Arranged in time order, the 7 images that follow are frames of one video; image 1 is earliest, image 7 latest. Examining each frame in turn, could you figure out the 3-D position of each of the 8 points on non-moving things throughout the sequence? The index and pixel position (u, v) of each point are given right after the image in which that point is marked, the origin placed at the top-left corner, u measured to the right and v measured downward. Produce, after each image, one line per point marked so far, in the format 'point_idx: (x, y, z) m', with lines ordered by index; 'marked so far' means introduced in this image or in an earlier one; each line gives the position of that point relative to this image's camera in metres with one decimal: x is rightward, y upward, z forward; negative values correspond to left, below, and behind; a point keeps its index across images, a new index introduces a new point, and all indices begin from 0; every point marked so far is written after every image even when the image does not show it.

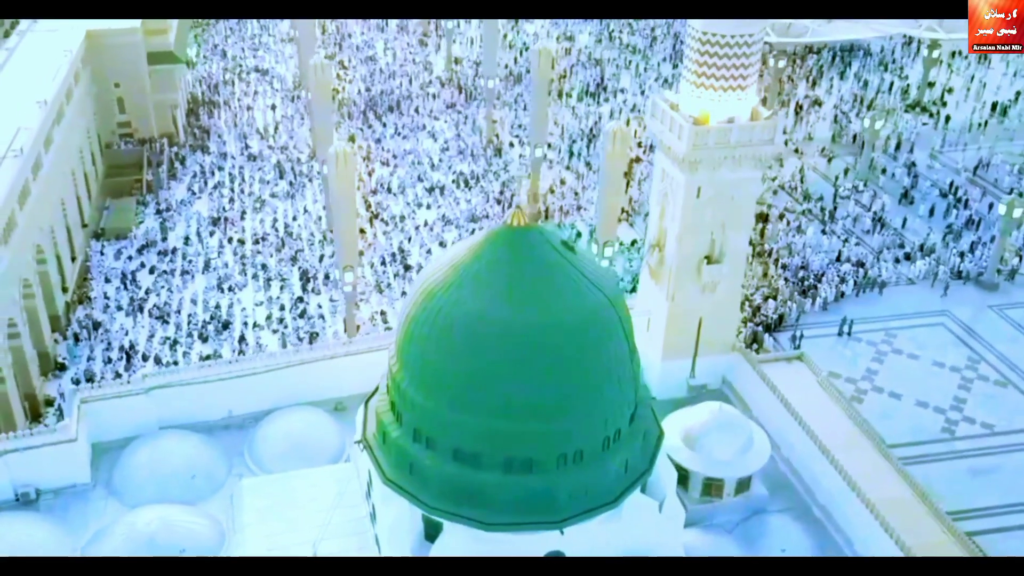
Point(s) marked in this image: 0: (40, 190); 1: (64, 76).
0: (-7.0, +1.5, +14.6) m
1: (-7.7, +3.6, +16.7) m
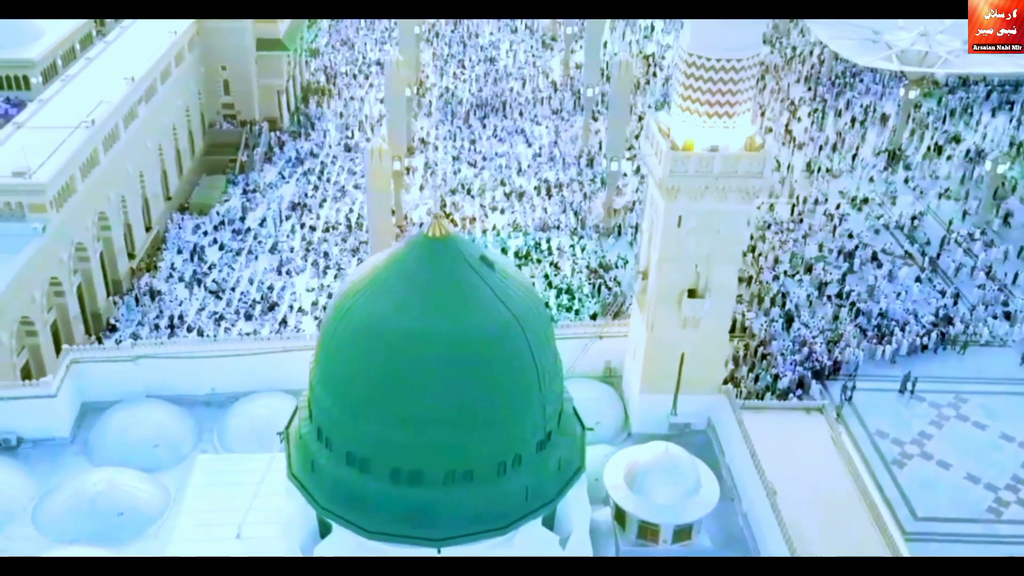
0: (-6.4, +2.1, +15.6) m
1: (-6.5, +4.2, +17.7) m
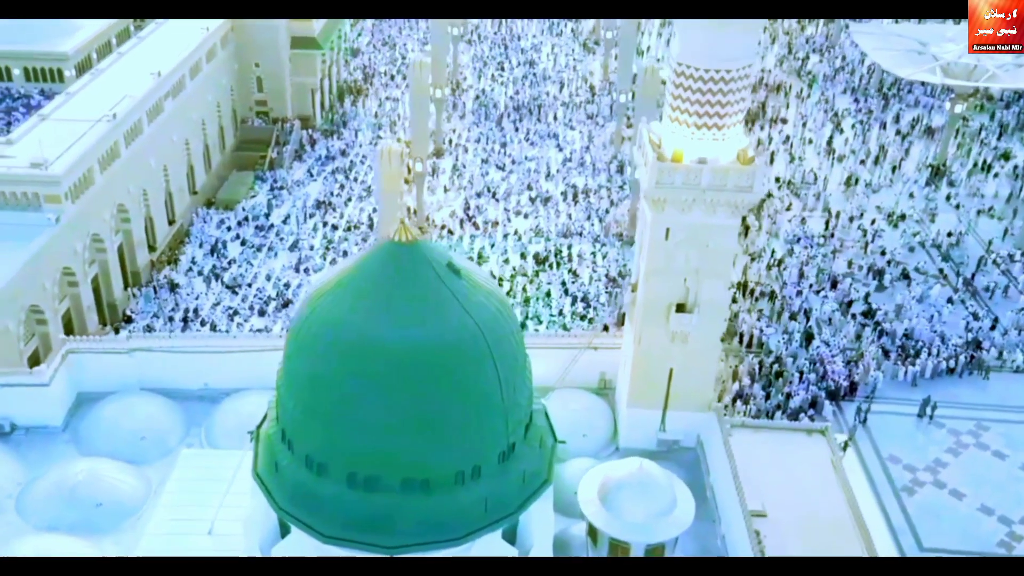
0: (-6.2, +2.2, +15.8) m
1: (-6.0, +4.4, +18.0) m
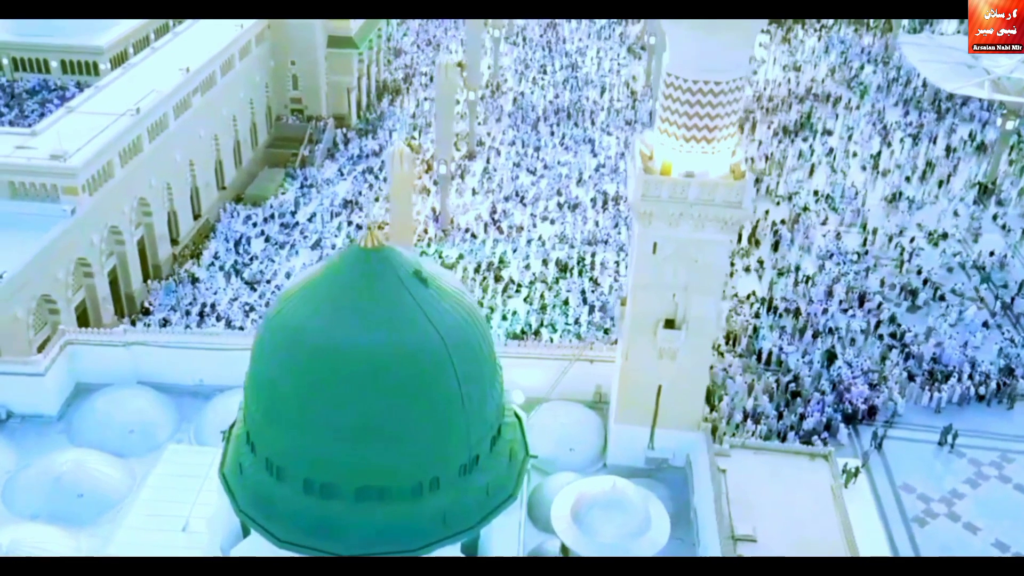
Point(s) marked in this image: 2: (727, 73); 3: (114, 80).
0: (-5.9, +2.3, +16.1) m
1: (-5.5, +4.5, +18.2) m
2: (+2.0, +2.0, +8.9) m
3: (-6.9, +3.6, +16.7) m
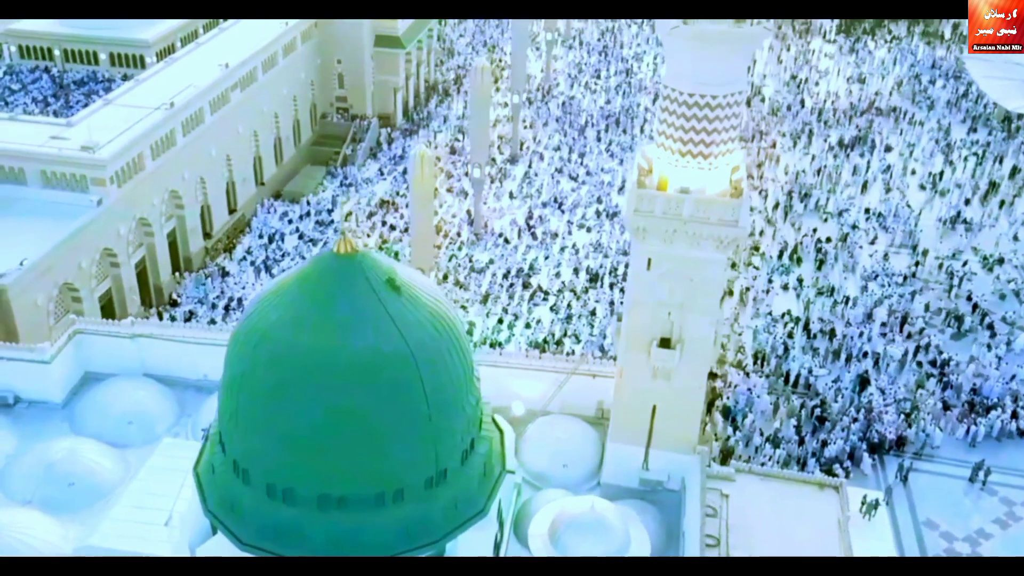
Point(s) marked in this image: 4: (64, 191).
0: (-5.4, +2.5, +16.3) m
1: (-4.7, +4.6, +18.4) m
2: (+1.9, +1.8, +8.6) m
3: (-6.3, +3.8, +17.0) m
4: (-6.5, +1.4, +14.1) m
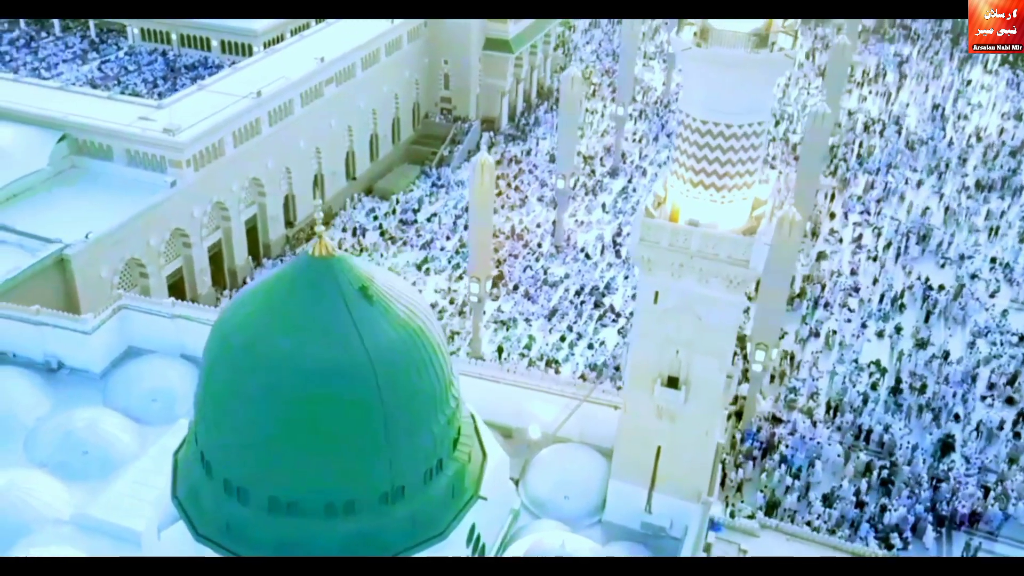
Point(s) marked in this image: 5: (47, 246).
0: (-4.0, +2.7, +16.7) m
1: (-2.8, +4.7, +18.7) m
2: (+1.9, +1.4, +7.9) m
3: (-4.6, +4.1, +17.5) m
4: (-5.6, +1.8, +14.7) m
5: (-6.2, +0.6, +12.8) m
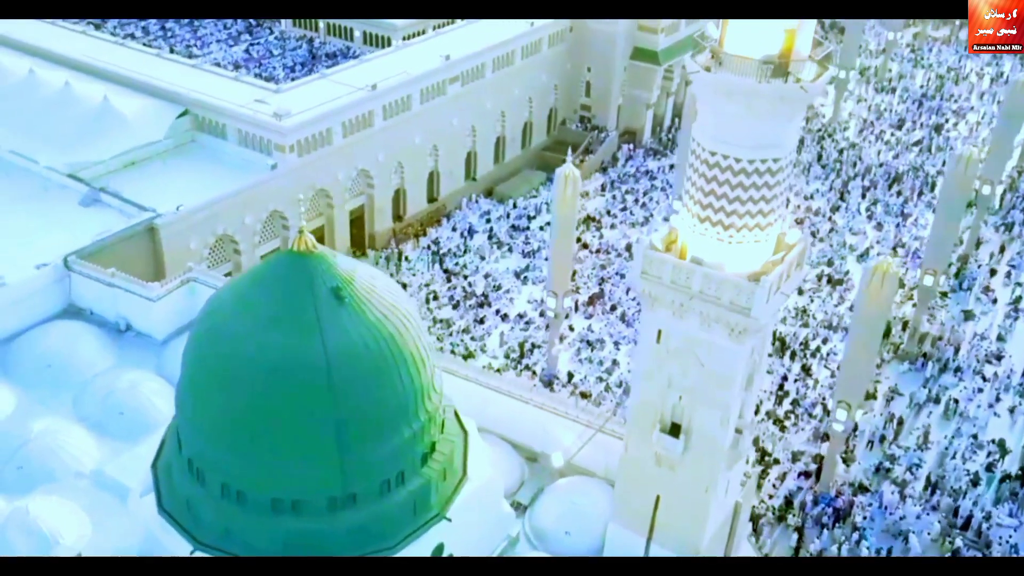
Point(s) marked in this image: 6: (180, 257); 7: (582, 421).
0: (-2.0, +2.8, +16.8) m
1: (-0.3, +4.6, +18.5) m
2: (+1.8, +1.0, +7.1) m
3: (-2.3, +4.2, +17.8) m
4: (-4.1, +2.1, +15.2) m
5: (-5.2, +1.0, +13.5) m
6: (-4.8, +0.4, +14.0) m
7: (+0.9, -1.5, +10.4) m
